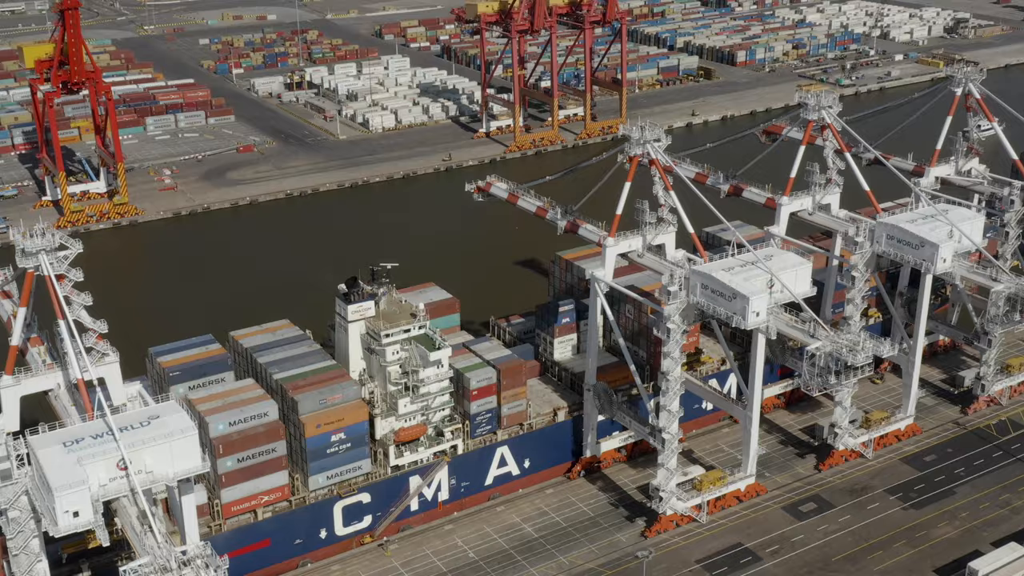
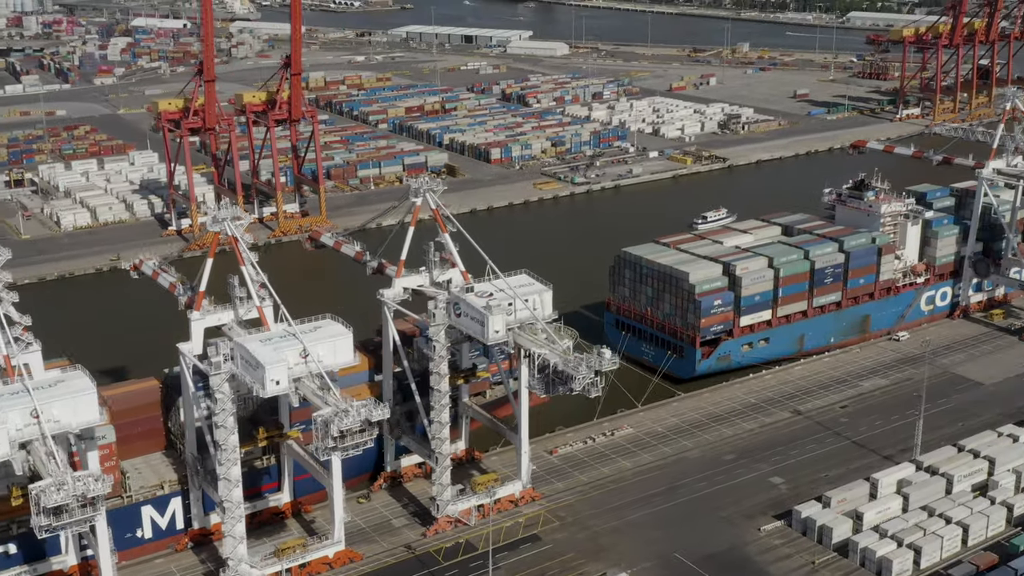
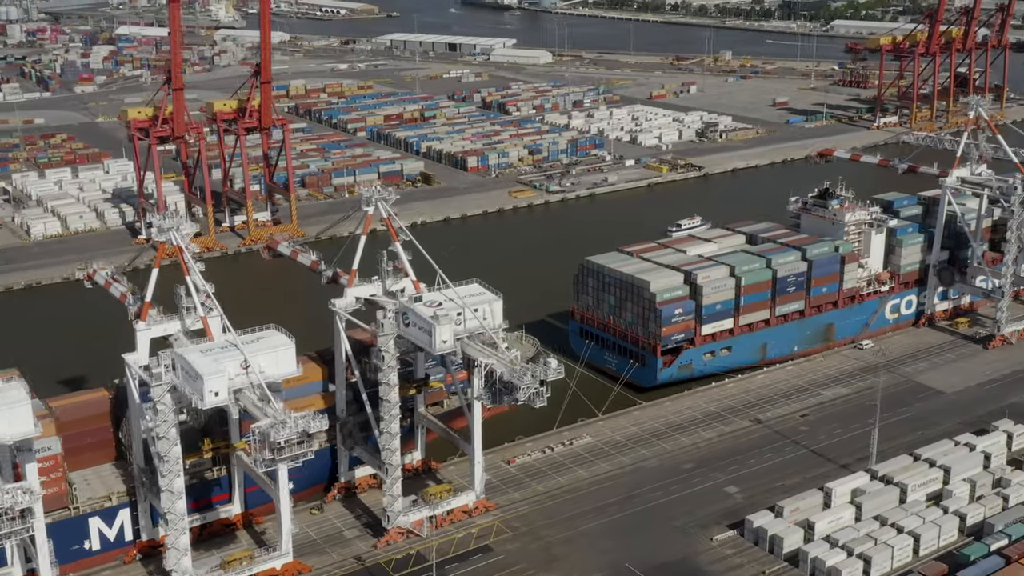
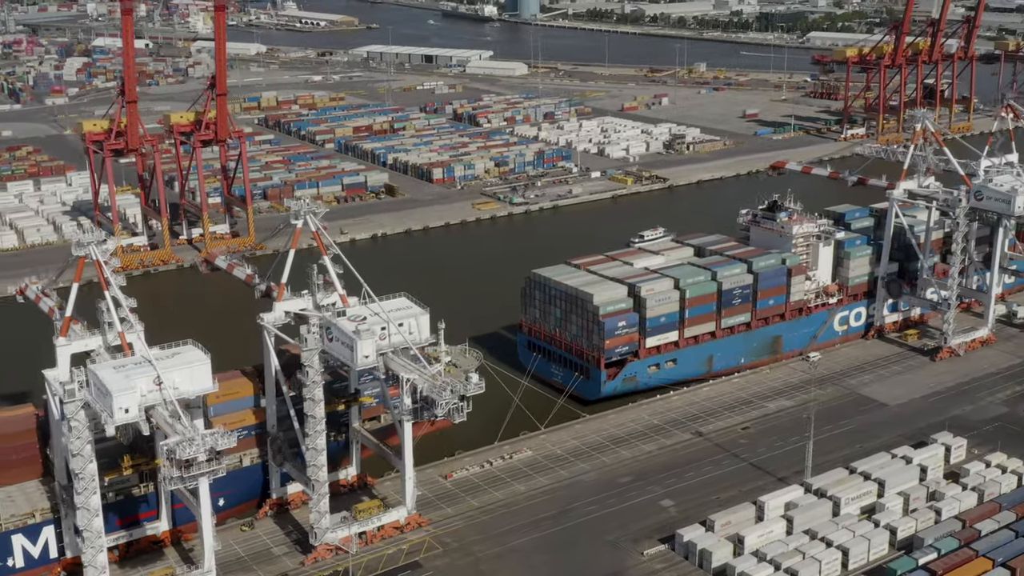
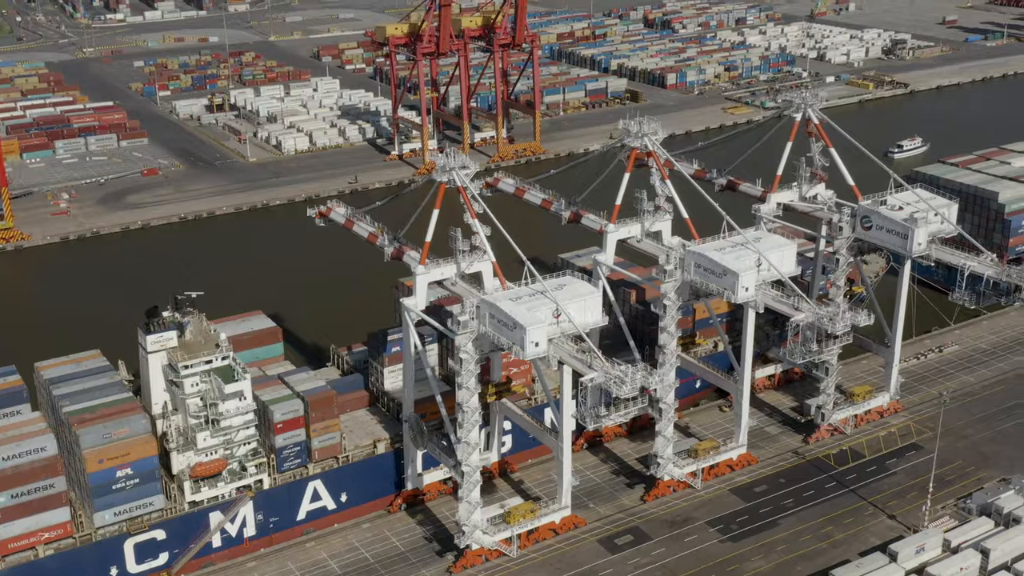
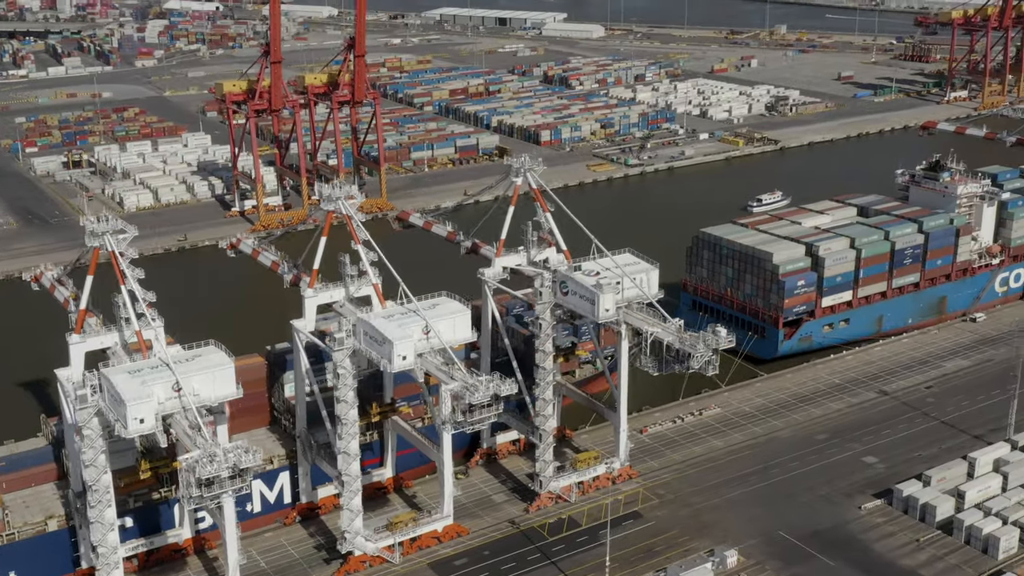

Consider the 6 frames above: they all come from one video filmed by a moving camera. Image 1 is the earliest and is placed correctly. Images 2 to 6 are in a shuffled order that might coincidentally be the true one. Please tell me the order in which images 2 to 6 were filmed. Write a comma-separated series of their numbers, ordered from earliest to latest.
5, 6, 2, 3, 4
